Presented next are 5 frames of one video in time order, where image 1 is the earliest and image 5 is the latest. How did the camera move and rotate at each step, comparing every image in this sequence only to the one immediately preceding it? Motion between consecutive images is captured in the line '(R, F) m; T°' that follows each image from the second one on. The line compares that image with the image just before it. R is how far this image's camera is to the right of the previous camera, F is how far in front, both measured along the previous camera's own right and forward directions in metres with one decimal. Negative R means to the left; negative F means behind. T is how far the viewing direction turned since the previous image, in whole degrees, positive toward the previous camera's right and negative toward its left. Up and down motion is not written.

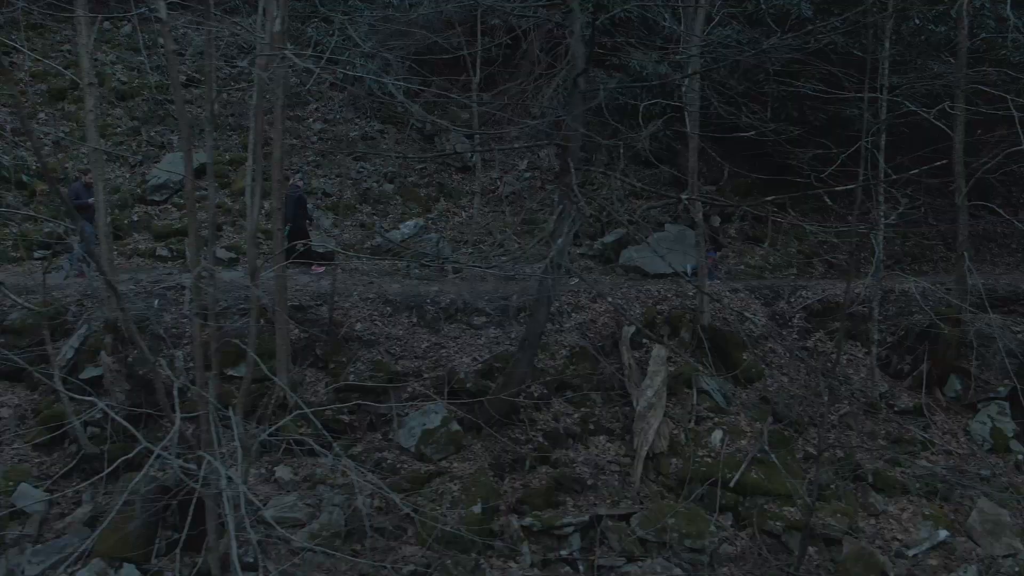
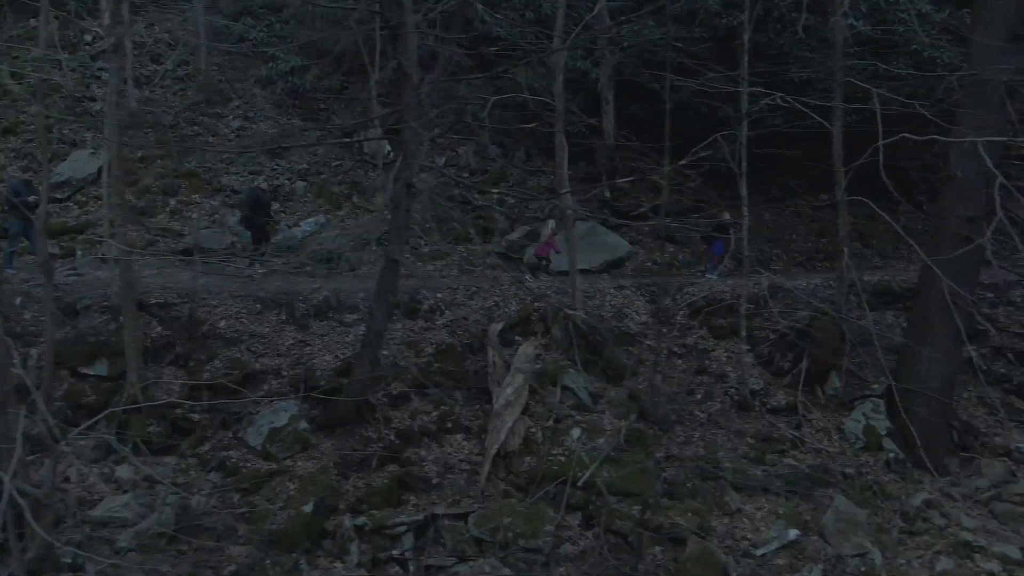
(+1.4, +0.1) m; 0°
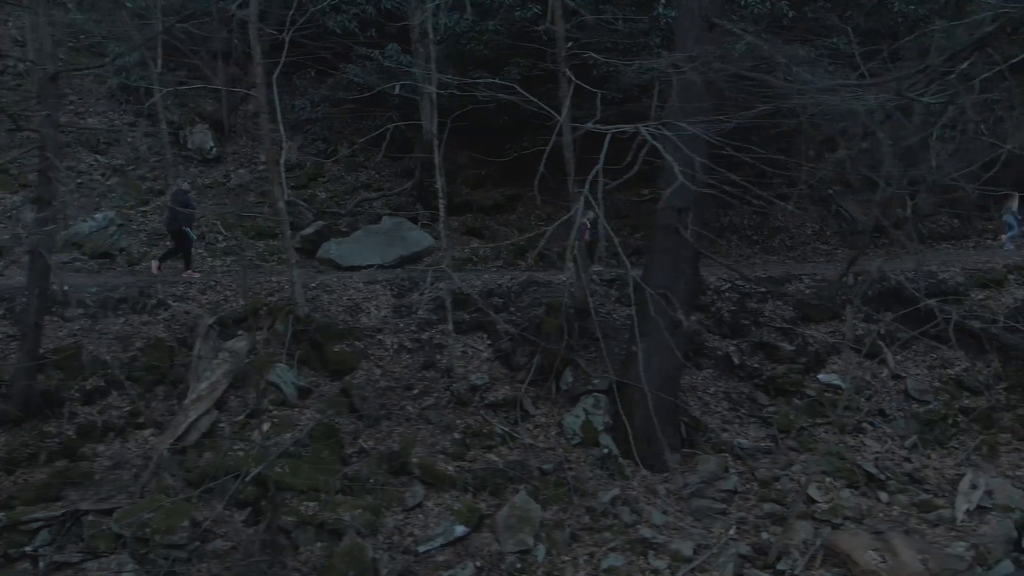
(+2.9, +0.1) m; 0°
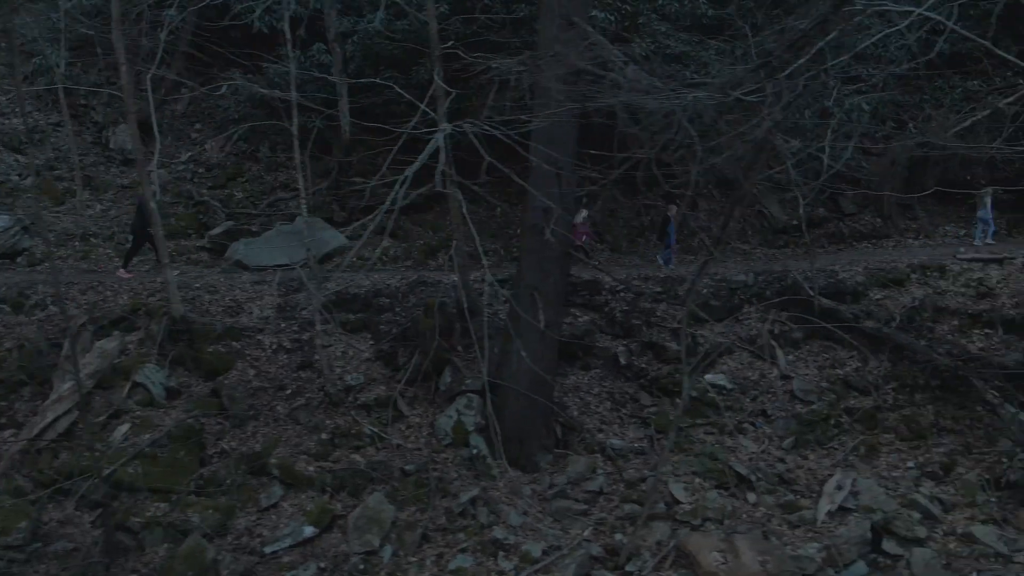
(+1.3, 0.0) m; 0°
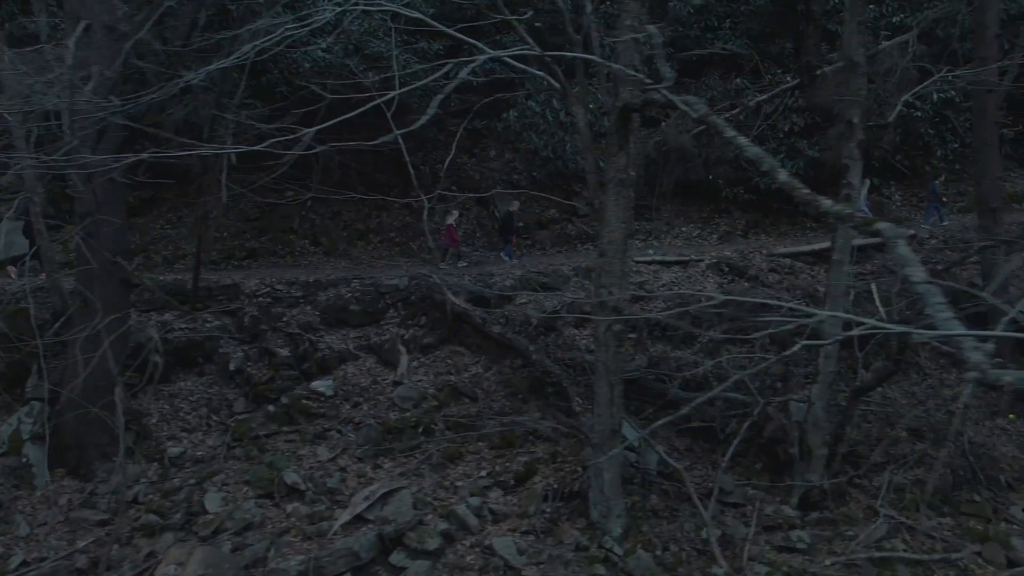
(+4.5, +0.2) m; -1°
